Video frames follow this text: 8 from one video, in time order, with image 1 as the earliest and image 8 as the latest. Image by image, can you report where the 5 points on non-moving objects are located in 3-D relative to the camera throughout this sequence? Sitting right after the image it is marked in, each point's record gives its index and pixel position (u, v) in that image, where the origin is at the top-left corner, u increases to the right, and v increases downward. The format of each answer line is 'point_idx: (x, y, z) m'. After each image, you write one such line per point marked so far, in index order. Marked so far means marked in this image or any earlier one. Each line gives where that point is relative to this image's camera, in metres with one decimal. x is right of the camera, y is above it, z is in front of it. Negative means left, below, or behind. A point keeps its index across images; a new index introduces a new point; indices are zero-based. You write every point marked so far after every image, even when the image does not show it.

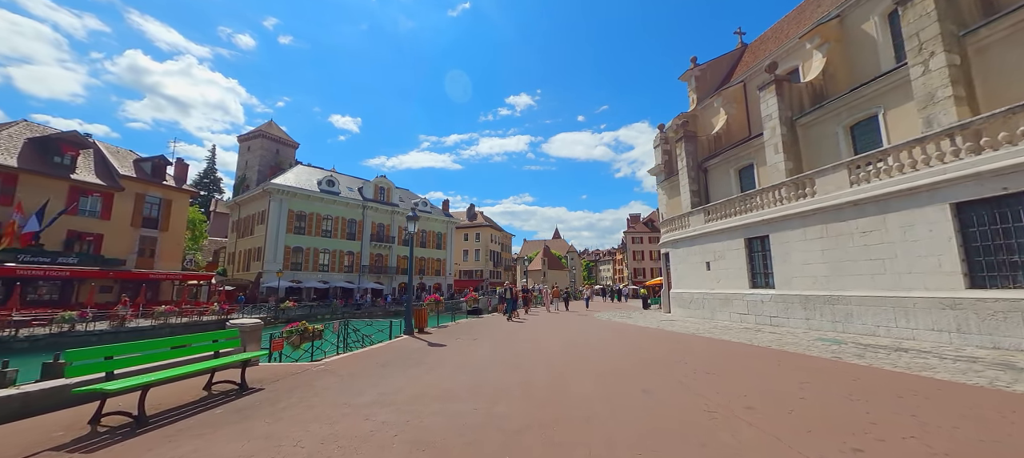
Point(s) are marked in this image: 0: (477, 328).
0: (-1.0, -2.8, +10.6) m
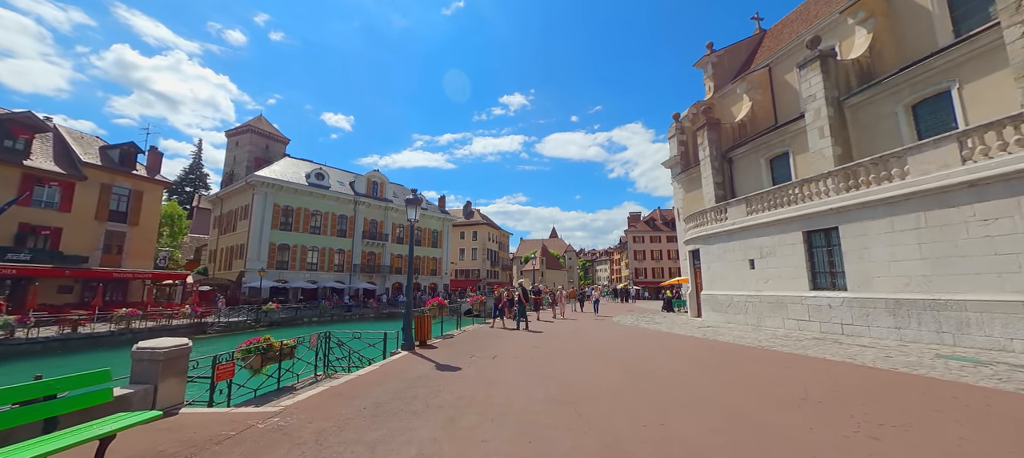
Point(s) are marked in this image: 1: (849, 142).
0: (-0.5, -2.5, +8.6) m
1: (+12.3, +3.2, +14.1) m
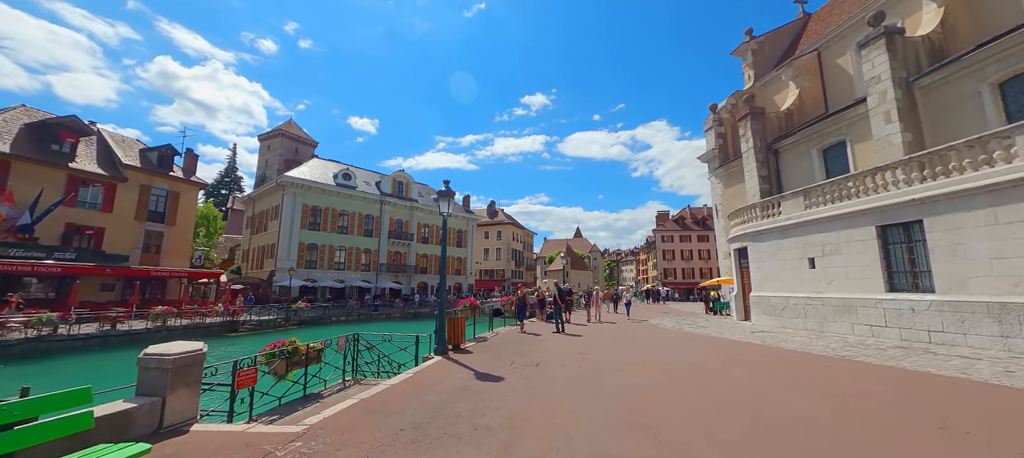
0: (+0.4, -2.4, +7.9) m
1: (+13.4, +3.3, +12.6) m
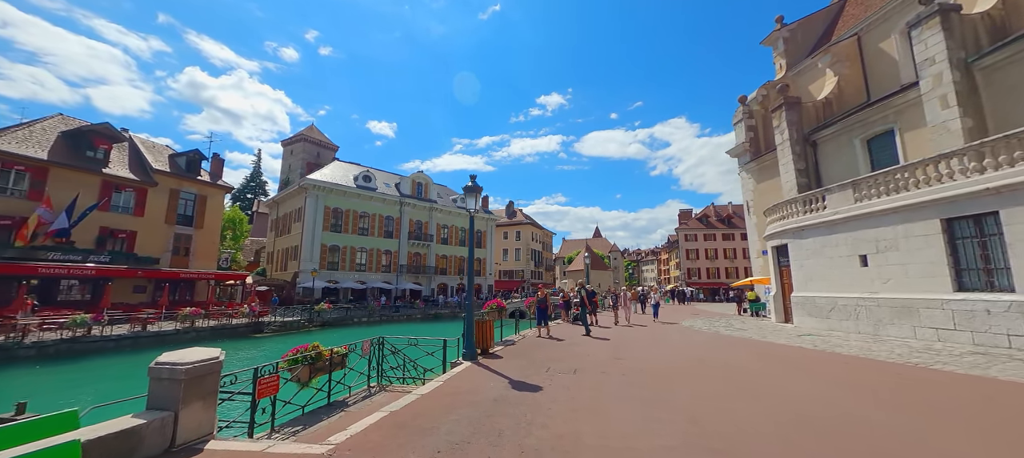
0: (+1.0, -2.4, +7.4) m
1: (+14.1, +3.5, +11.6) m
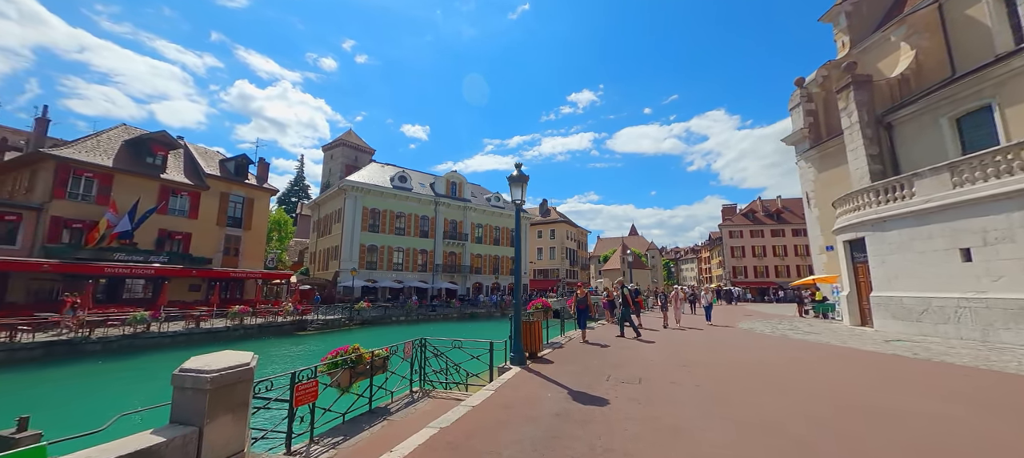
0: (+1.8, -2.2, +6.7) m
1: (+15.3, +3.8, +9.8) m
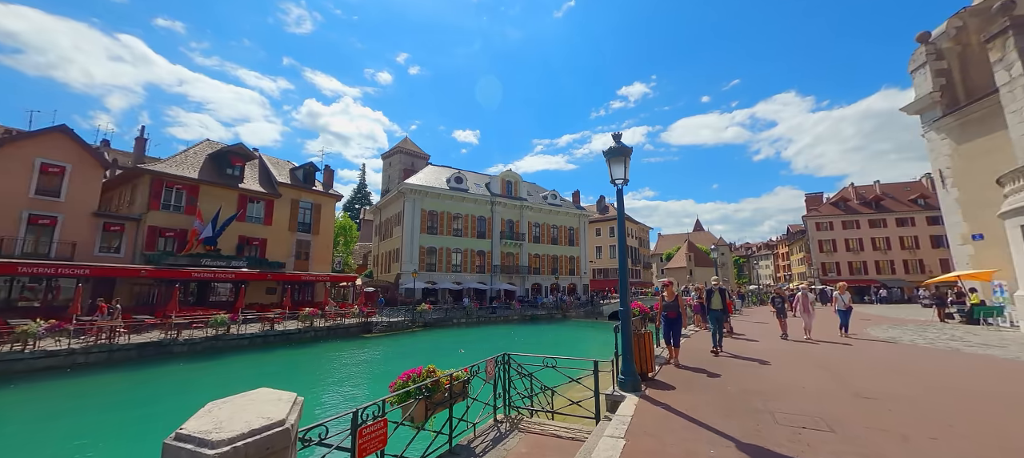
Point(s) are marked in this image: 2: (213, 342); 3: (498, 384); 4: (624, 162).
0: (+3.3, -2.0, +5.1) m
1: (+16.8, +4.4, +6.3) m
2: (-12.1, -4.6, +15.6) m
3: (-0.2, -1.9, +4.8) m
4: (+1.5, +0.9, +5.2) m
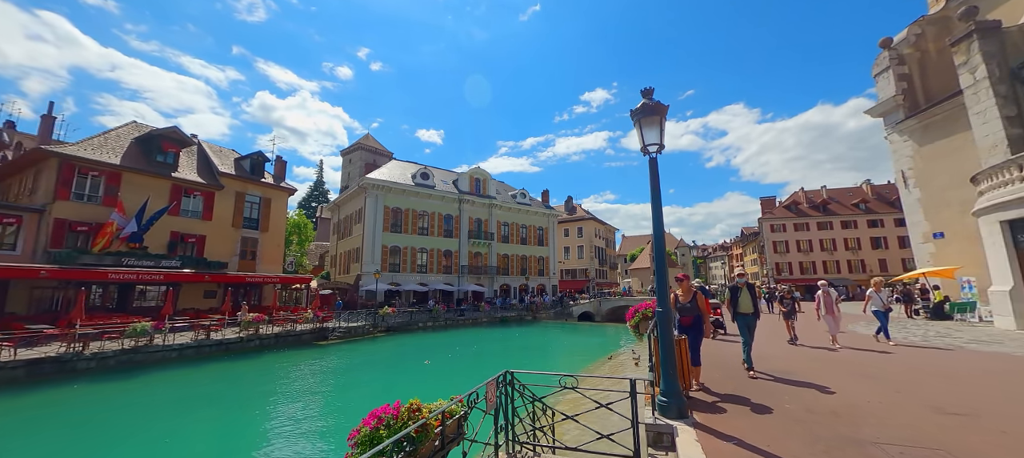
0: (+3.3, -1.8, +4.2) m
1: (+16.7, +4.5, +6.7) m
2: (-13.0, -4.3, +13.2) m
3: (-0.1, -1.7, +3.5) m
4: (+1.5, +1.1, +4.2) m
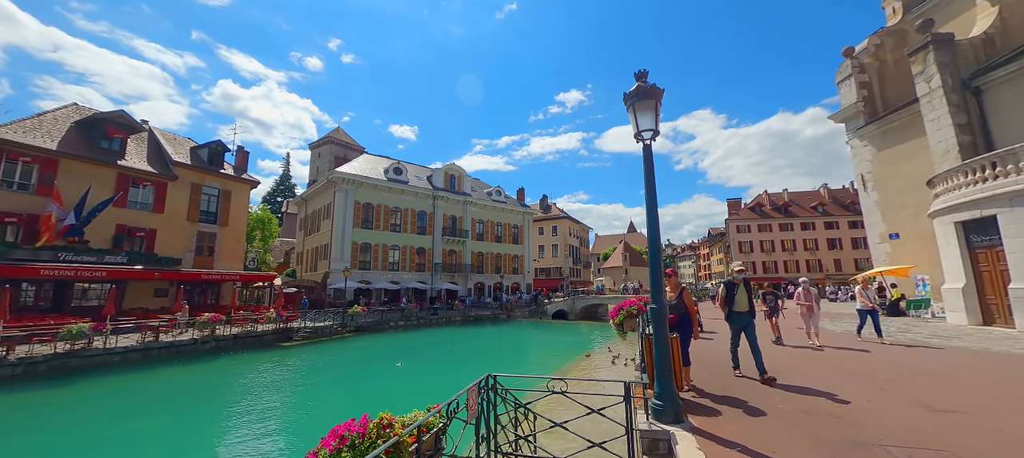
0: (+3.1, -1.7, +4.1) m
1: (+16.3, +4.4, +7.5) m
2: (-13.8, -4.0, +11.9) m
3: (-0.2, -1.6, +3.2) m
4: (+1.4, +1.2, +3.9) m
